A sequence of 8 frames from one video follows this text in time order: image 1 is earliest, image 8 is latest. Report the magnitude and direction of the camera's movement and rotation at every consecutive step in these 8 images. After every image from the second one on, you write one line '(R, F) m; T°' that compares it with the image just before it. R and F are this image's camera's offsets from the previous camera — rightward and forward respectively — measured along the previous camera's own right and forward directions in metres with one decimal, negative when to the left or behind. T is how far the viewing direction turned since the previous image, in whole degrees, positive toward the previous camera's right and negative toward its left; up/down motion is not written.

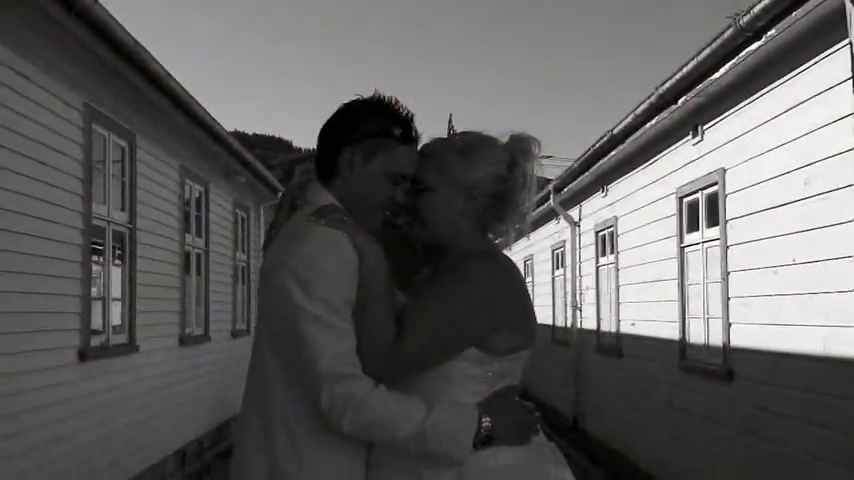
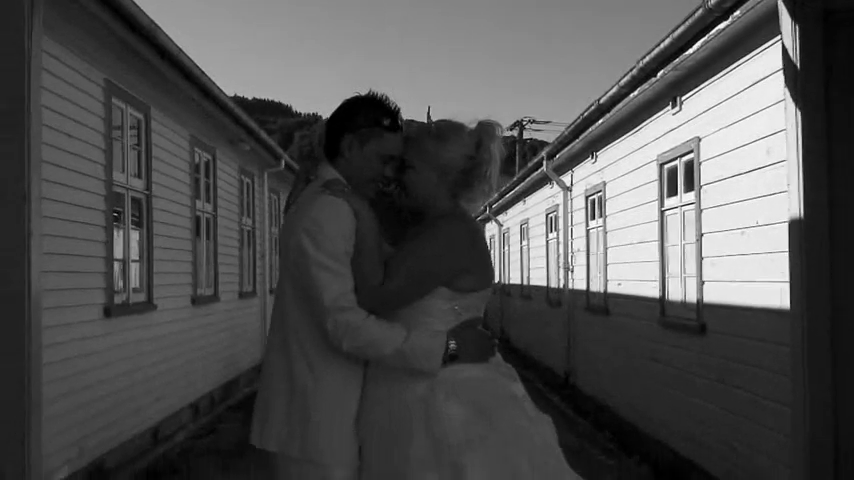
(0.0, -0.6) m; 0°
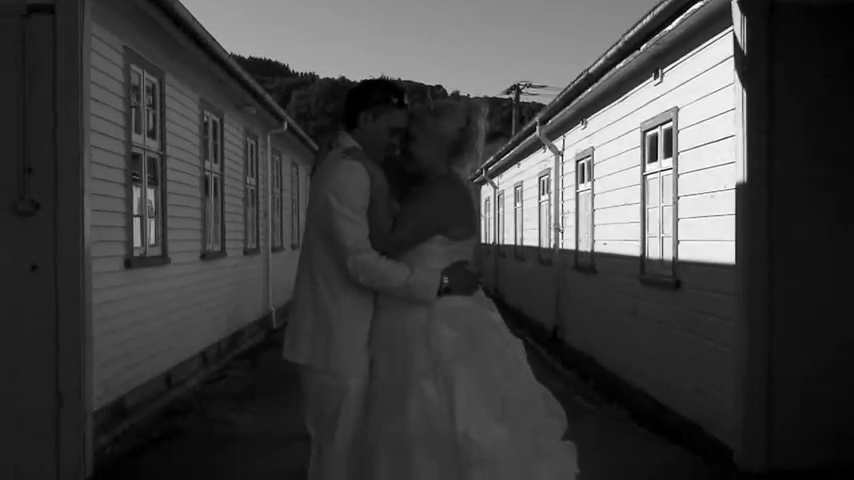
(0.0, -0.7) m; 0°
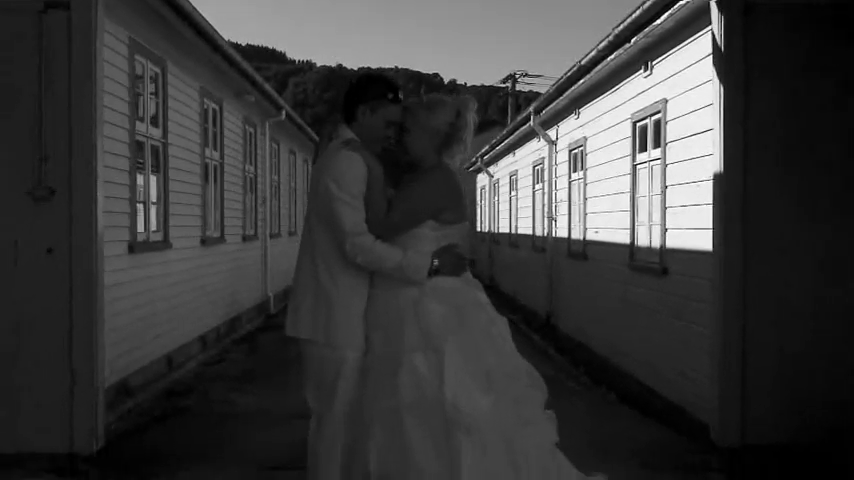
(0.0, -0.3) m; 0°
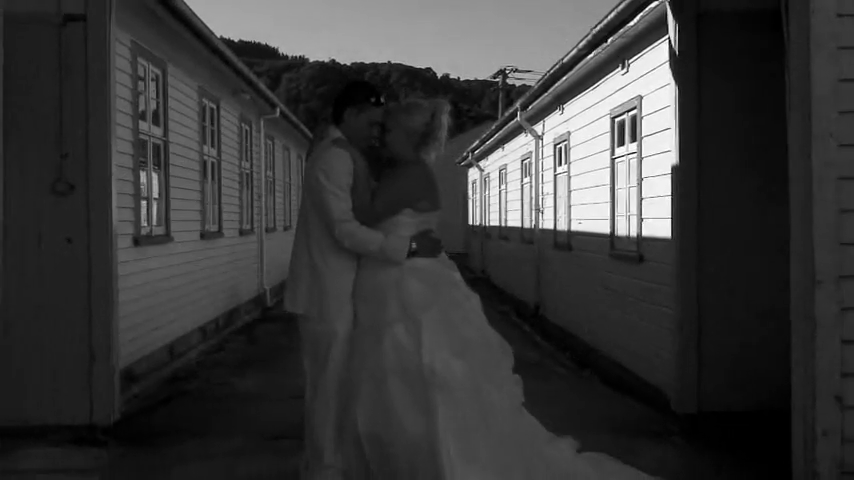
(+0.1, -0.5) m; 0°
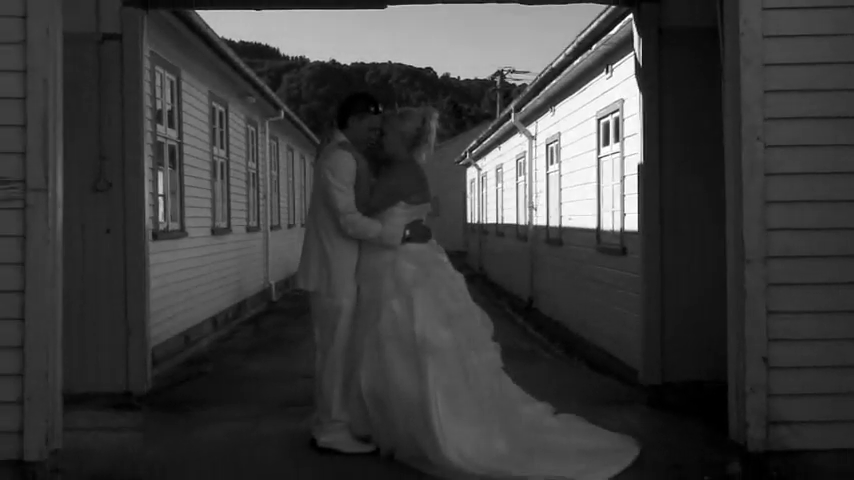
(0.0, -0.7) m; 0°
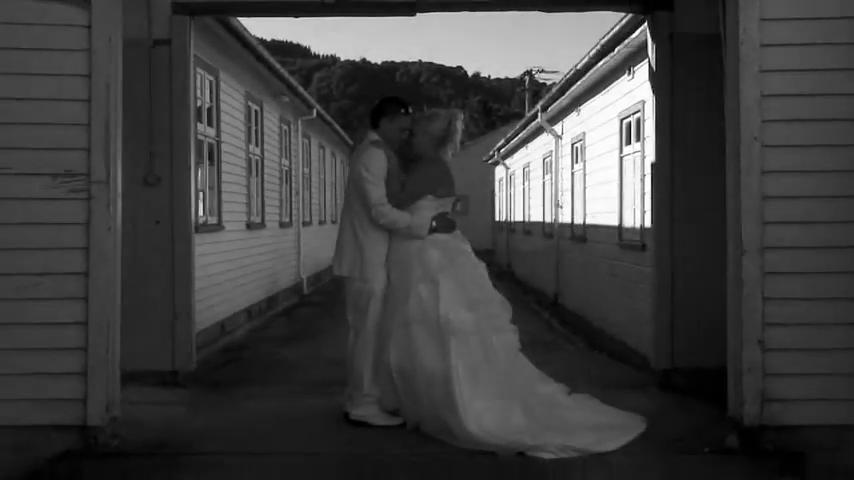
(0.0, -0.4) m; -2°
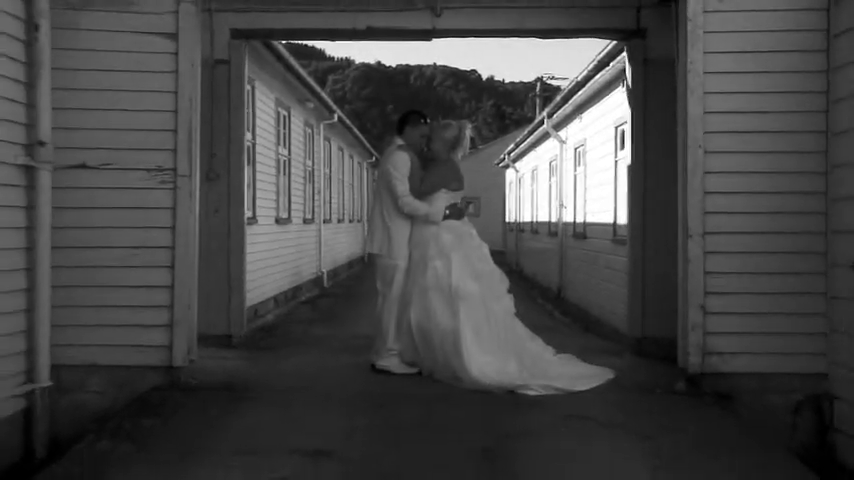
(0.0, -1.3) m; -1°
